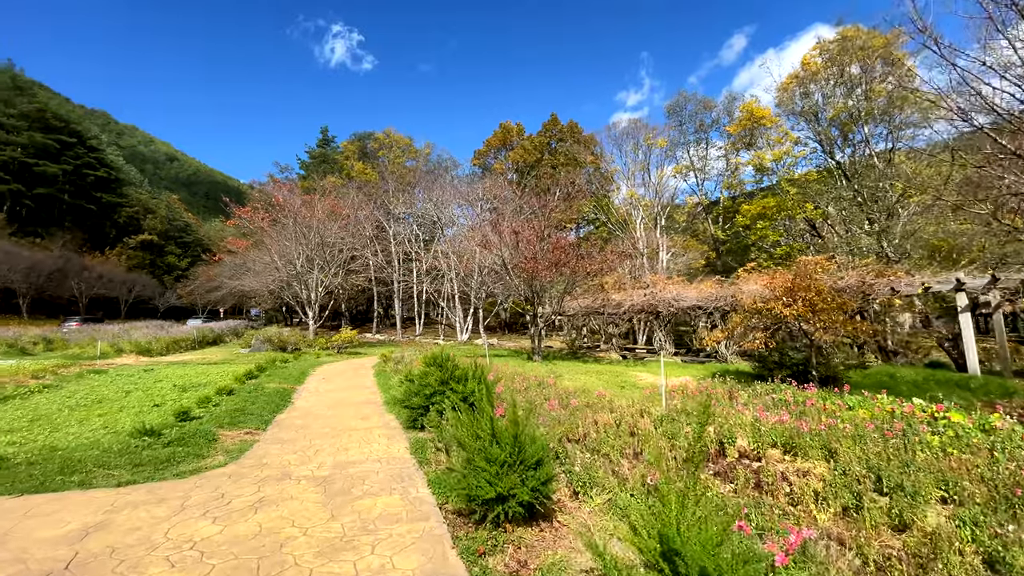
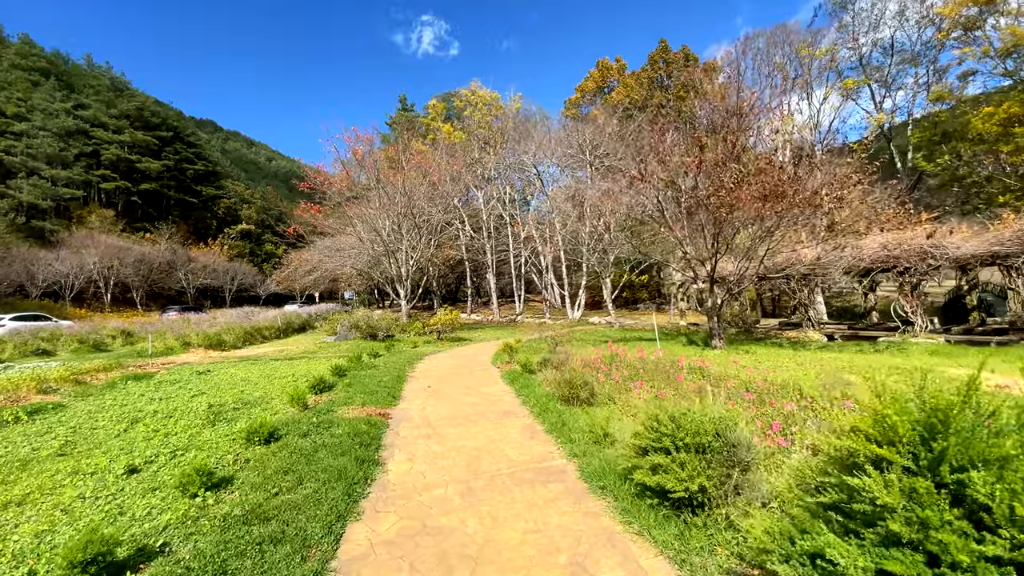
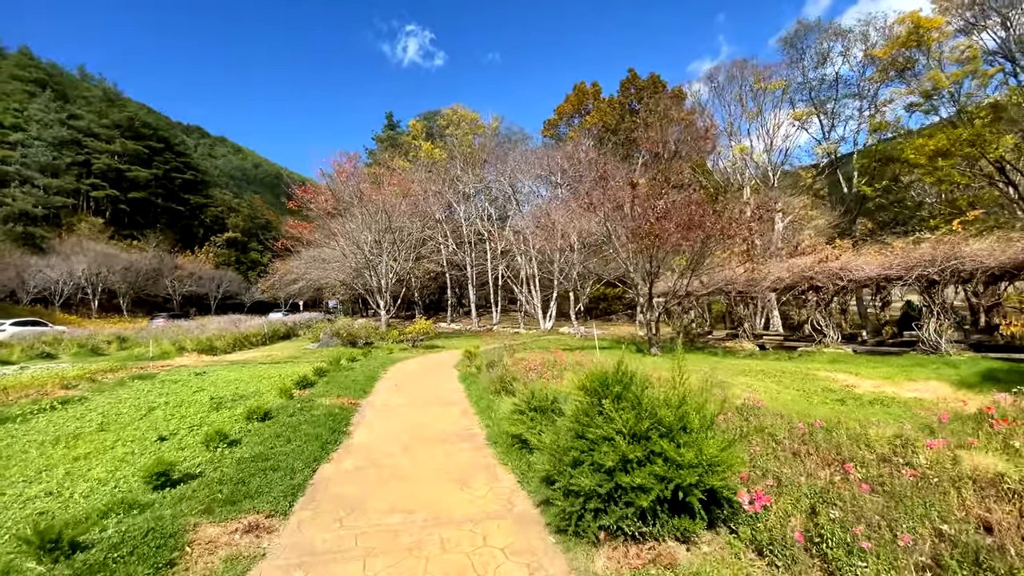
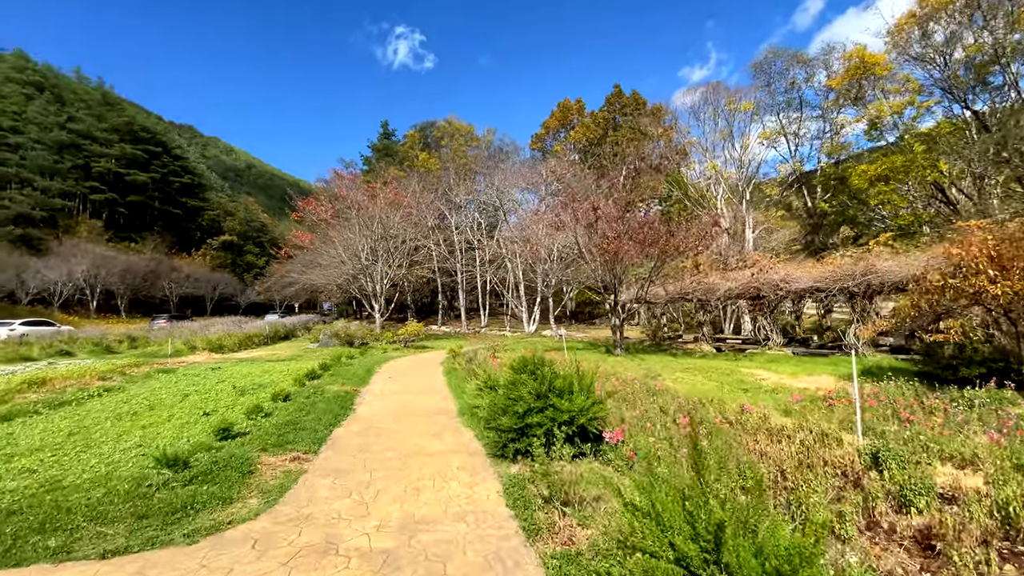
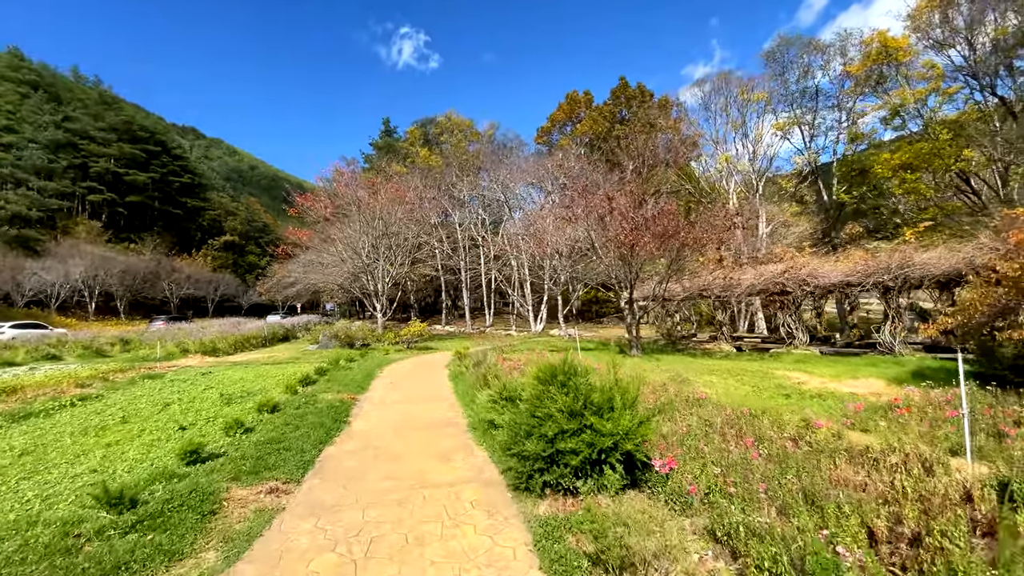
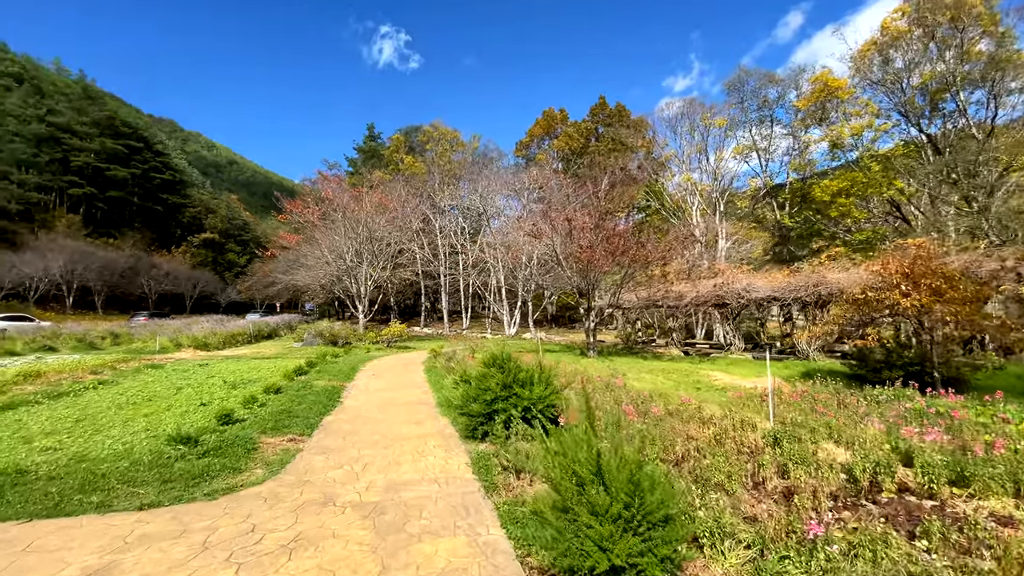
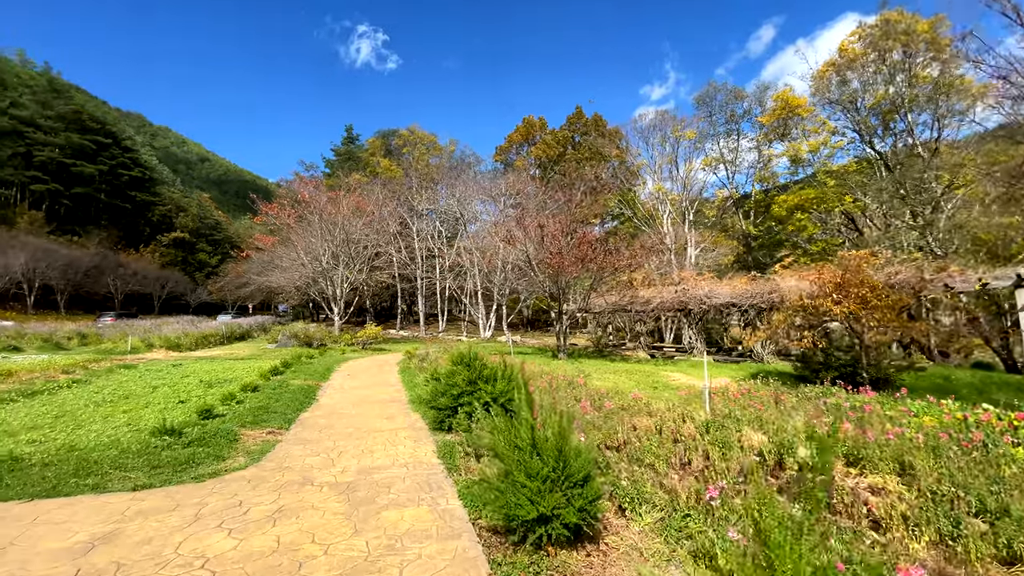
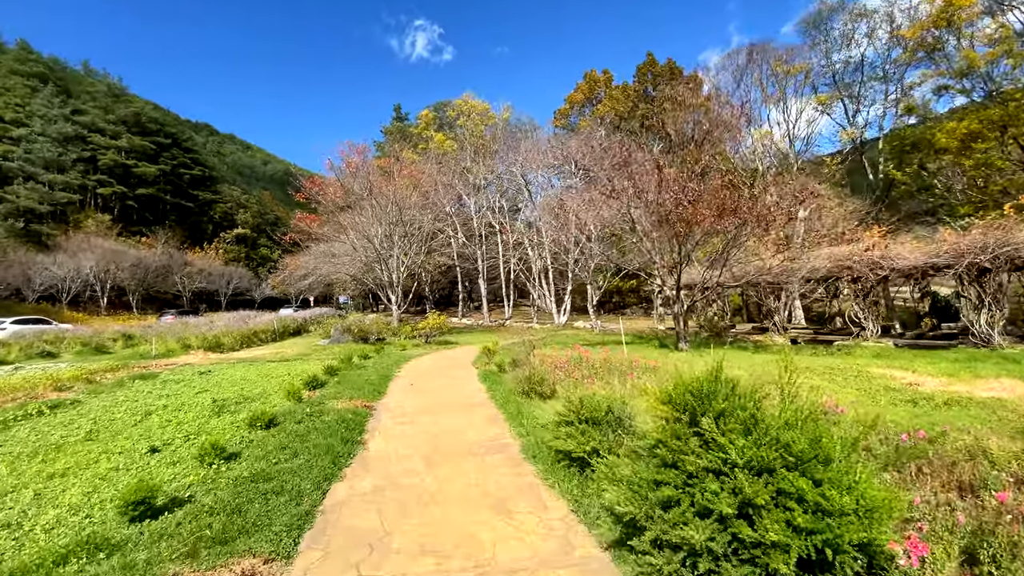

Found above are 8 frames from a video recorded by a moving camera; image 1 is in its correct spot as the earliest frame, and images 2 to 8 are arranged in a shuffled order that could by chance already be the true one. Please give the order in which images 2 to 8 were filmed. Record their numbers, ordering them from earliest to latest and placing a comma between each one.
7, 6, 4, 5, 3, 8, 2
